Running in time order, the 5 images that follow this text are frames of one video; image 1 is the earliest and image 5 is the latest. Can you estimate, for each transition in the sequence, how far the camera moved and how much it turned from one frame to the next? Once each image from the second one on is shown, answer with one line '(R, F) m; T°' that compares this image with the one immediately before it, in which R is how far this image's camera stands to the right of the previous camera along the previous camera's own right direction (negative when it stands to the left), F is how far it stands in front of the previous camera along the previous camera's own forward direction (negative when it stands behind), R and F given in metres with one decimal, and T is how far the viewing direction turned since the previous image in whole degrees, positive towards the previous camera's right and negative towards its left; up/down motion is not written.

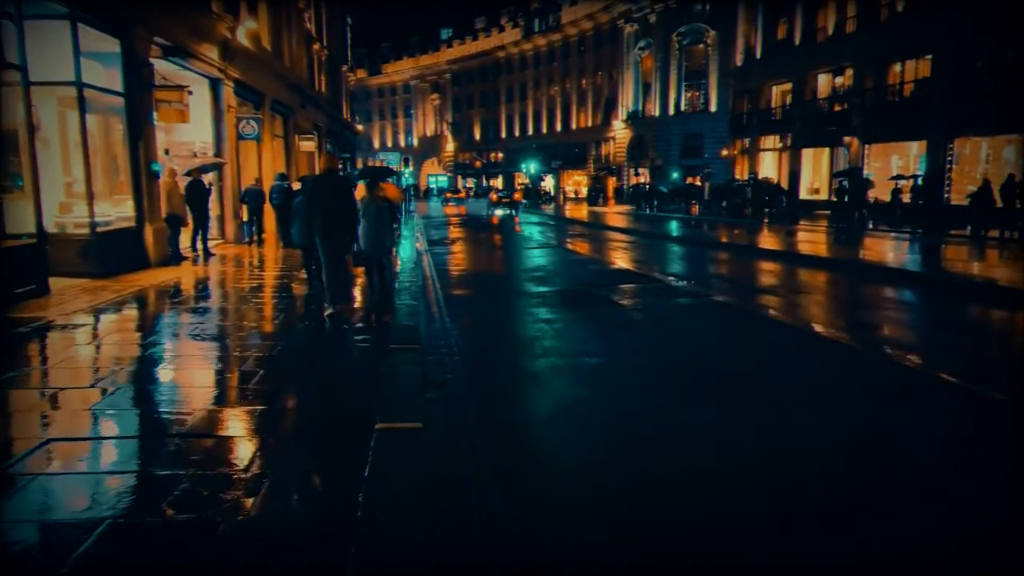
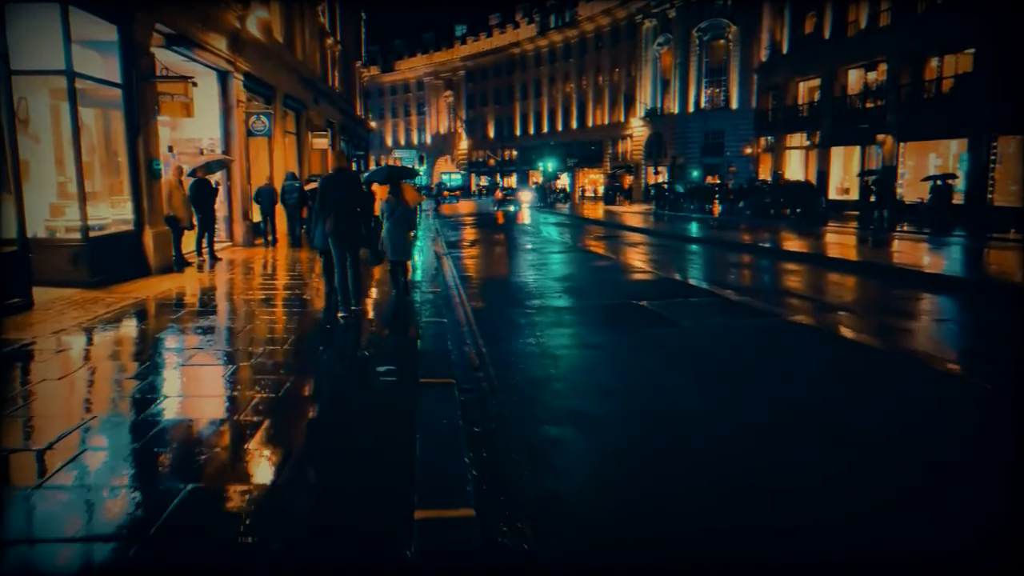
(-0.3, +0.9) m; -1°
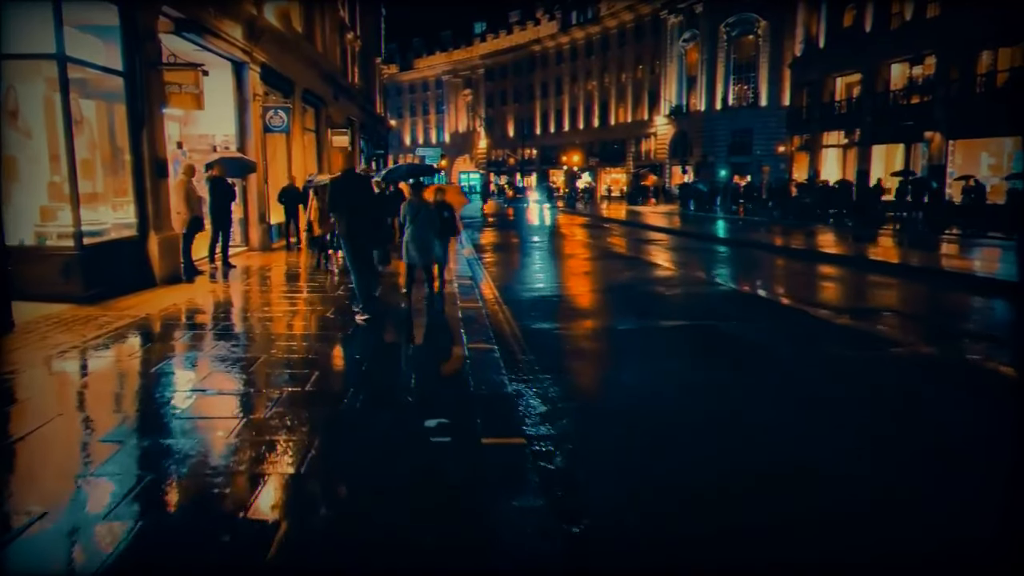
(-0.4, +1.1) m; -1°
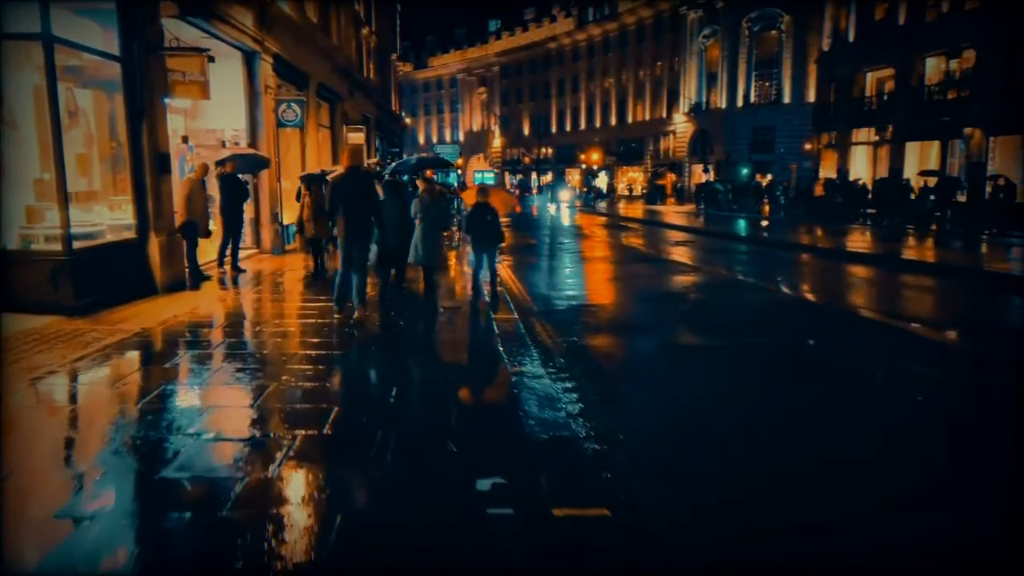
(-0.3, +0.9) m; -1°
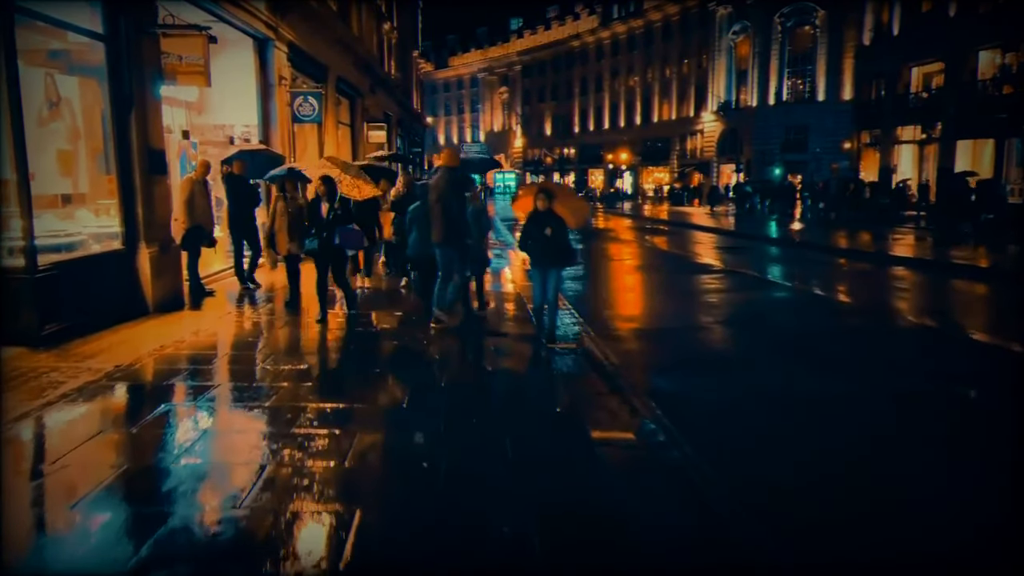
(-0.3, +1.3) m; -1°
